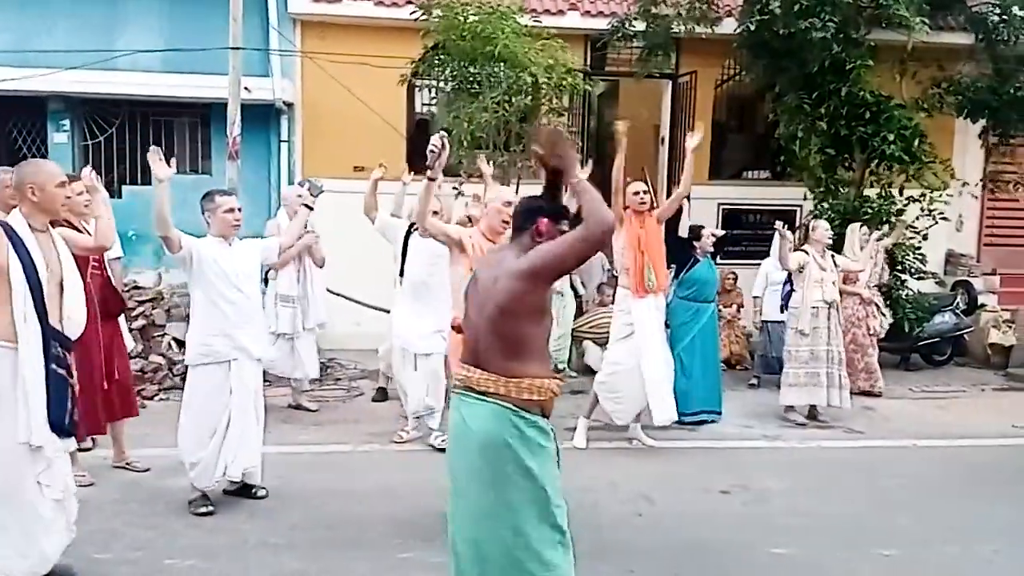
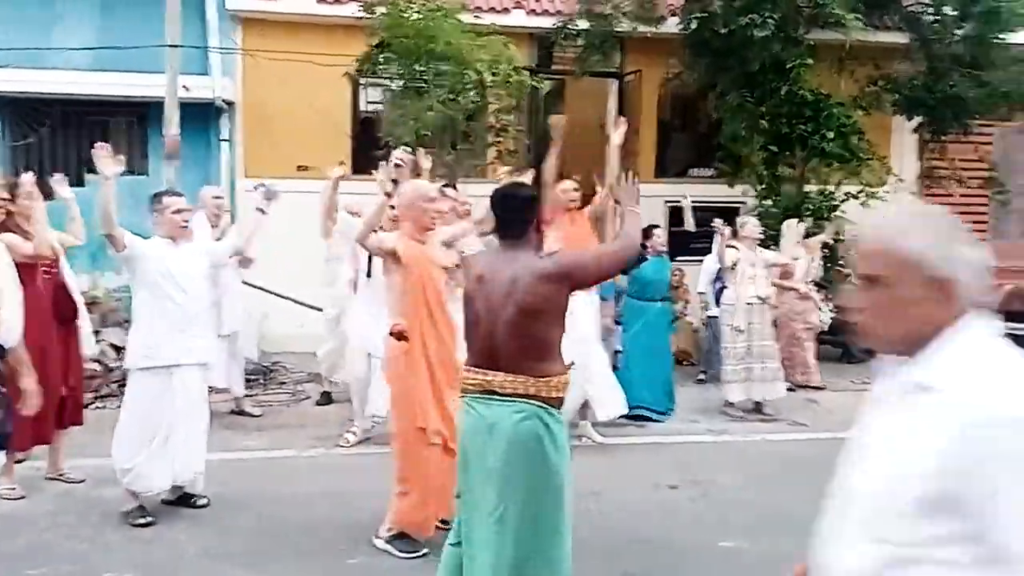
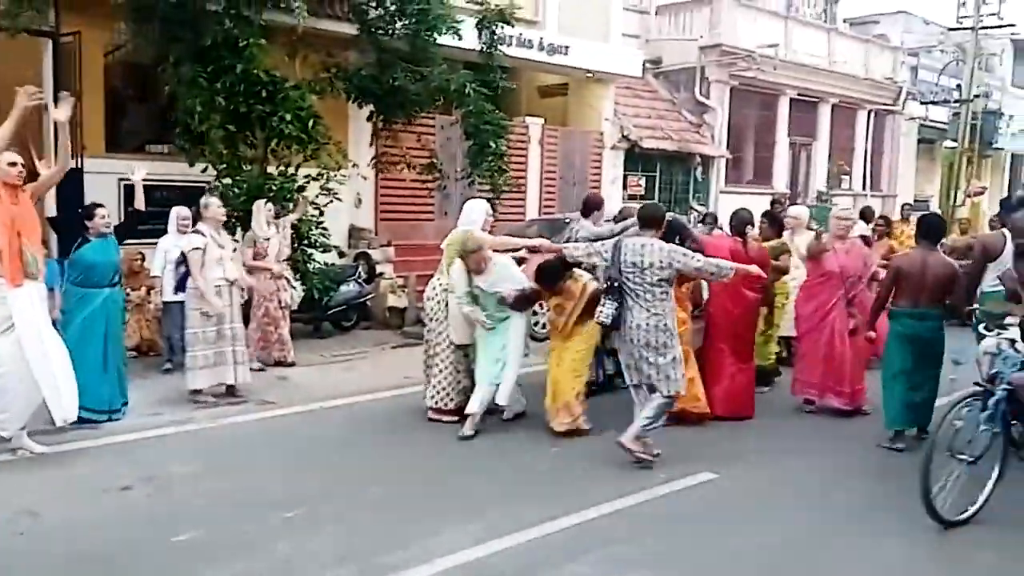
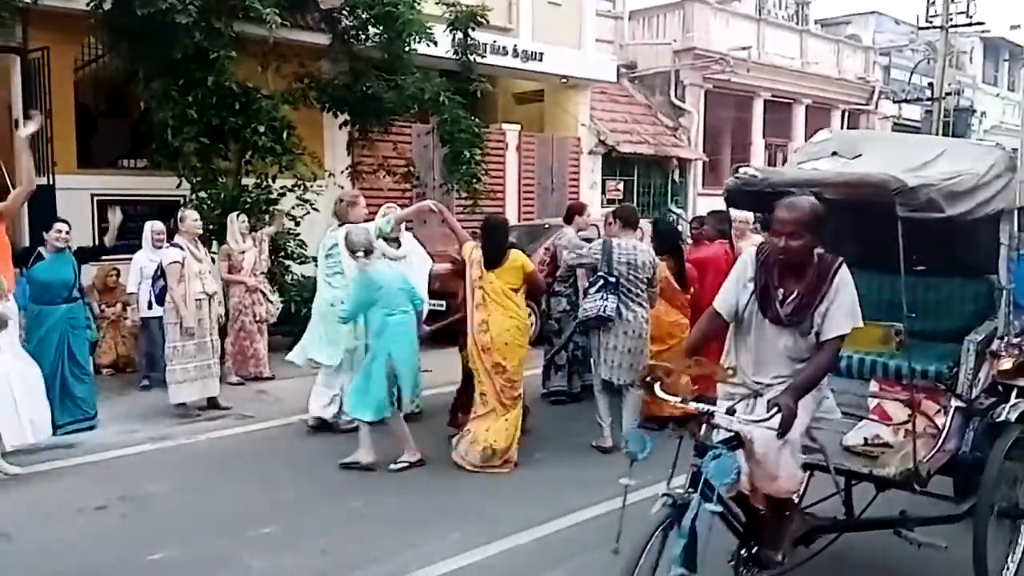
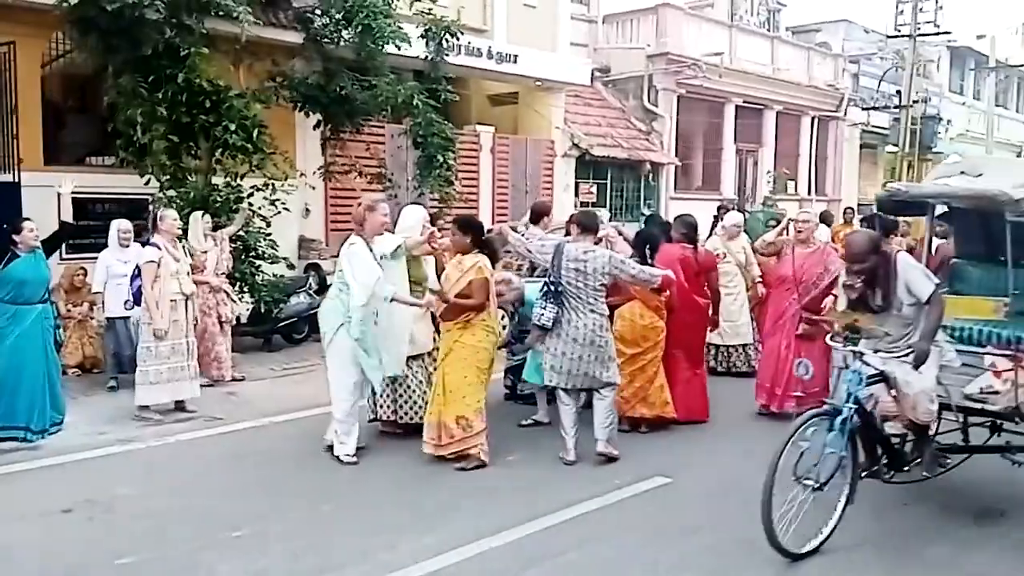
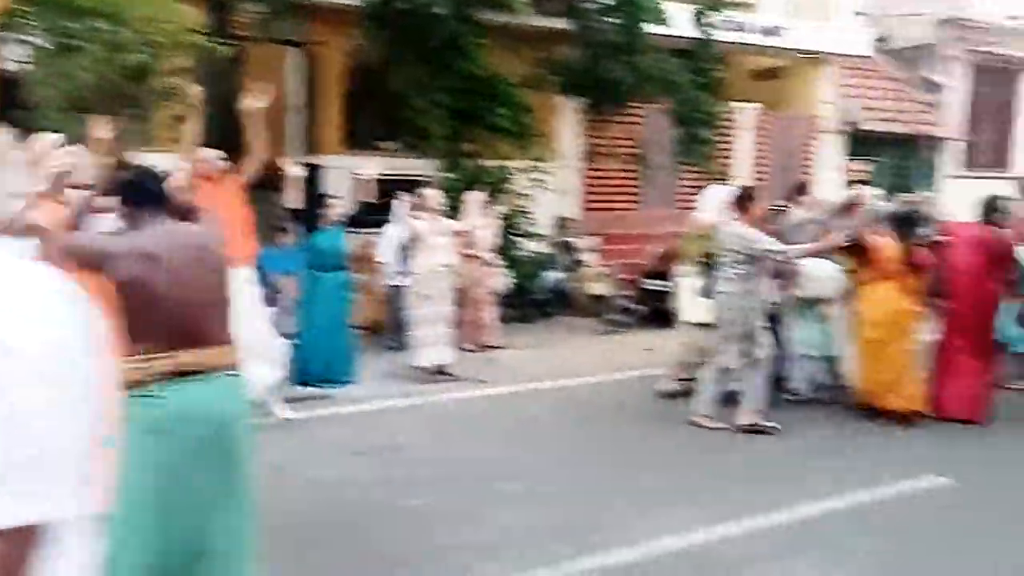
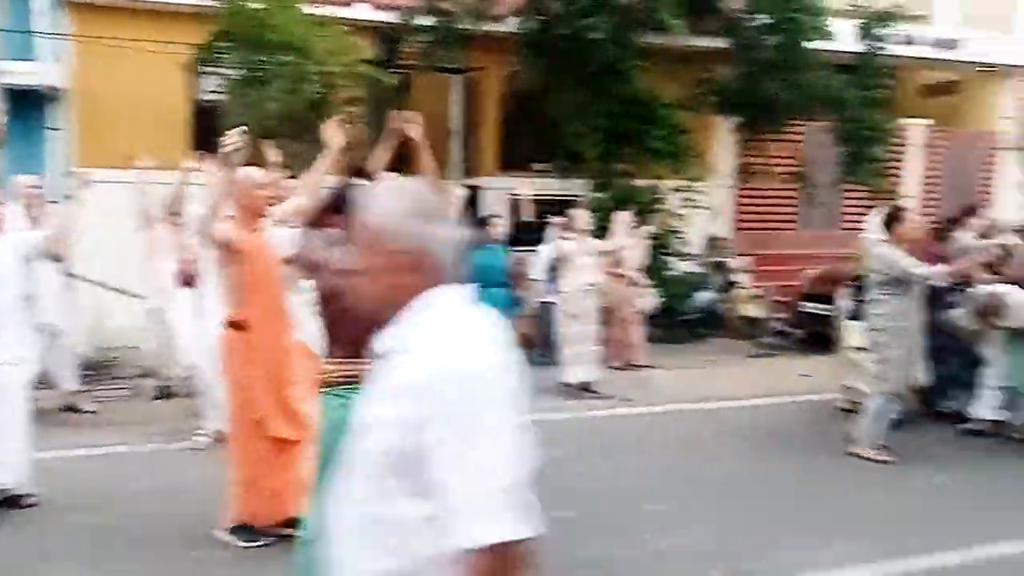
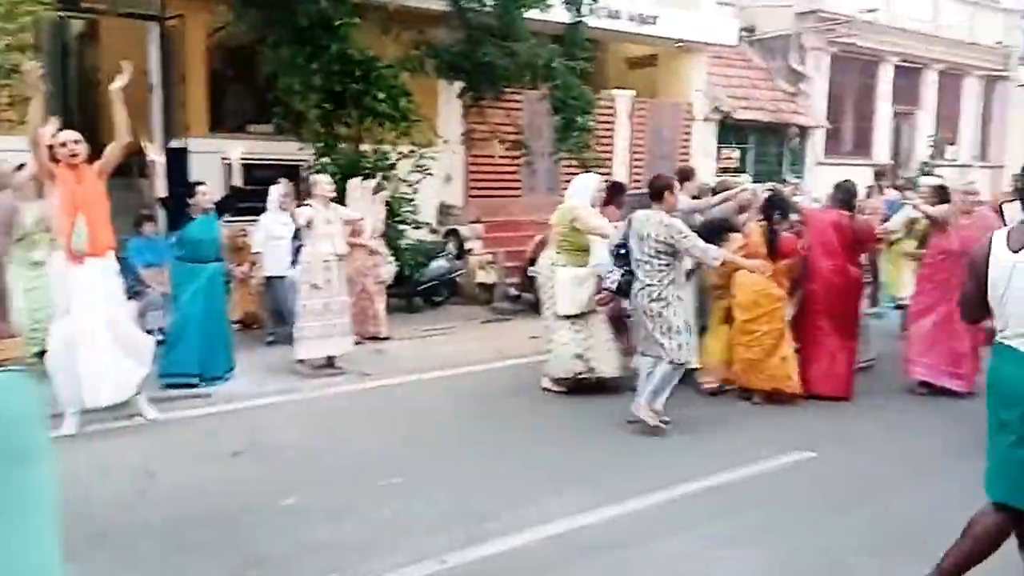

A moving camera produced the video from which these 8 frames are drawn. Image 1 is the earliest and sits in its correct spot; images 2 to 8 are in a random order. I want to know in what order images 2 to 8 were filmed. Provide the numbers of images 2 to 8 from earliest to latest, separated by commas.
2, 7, 6, 8, 3, 5, 4
